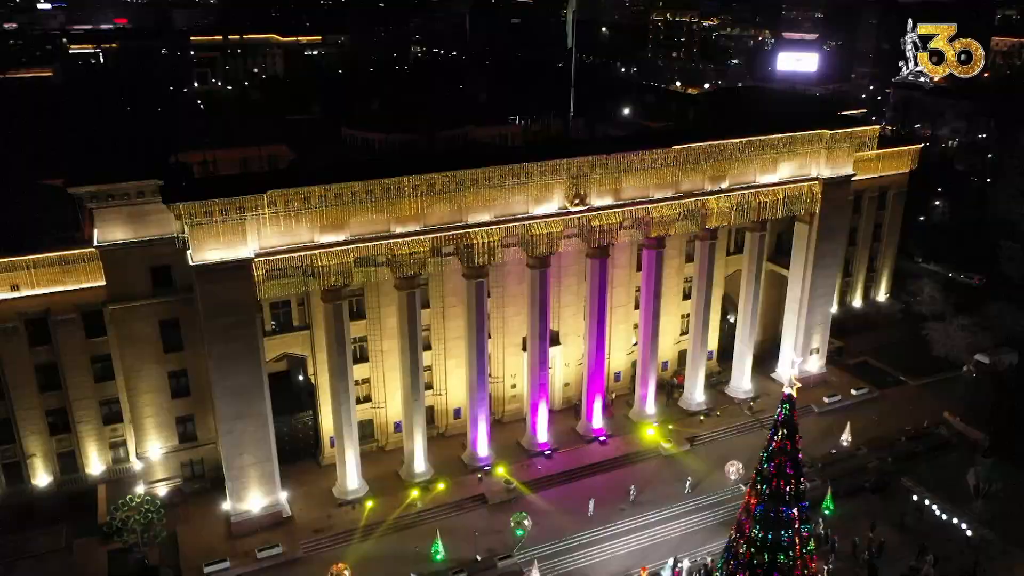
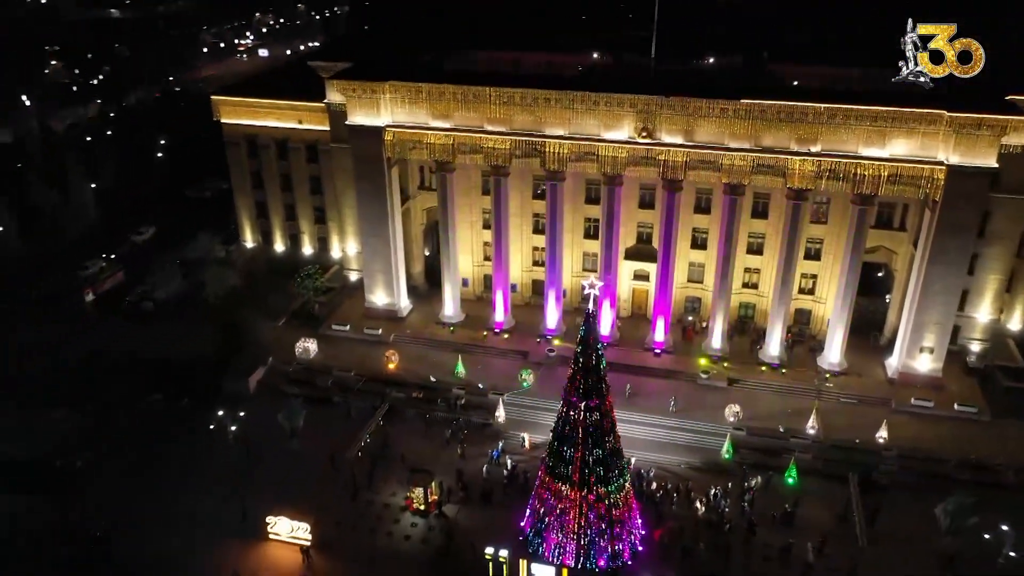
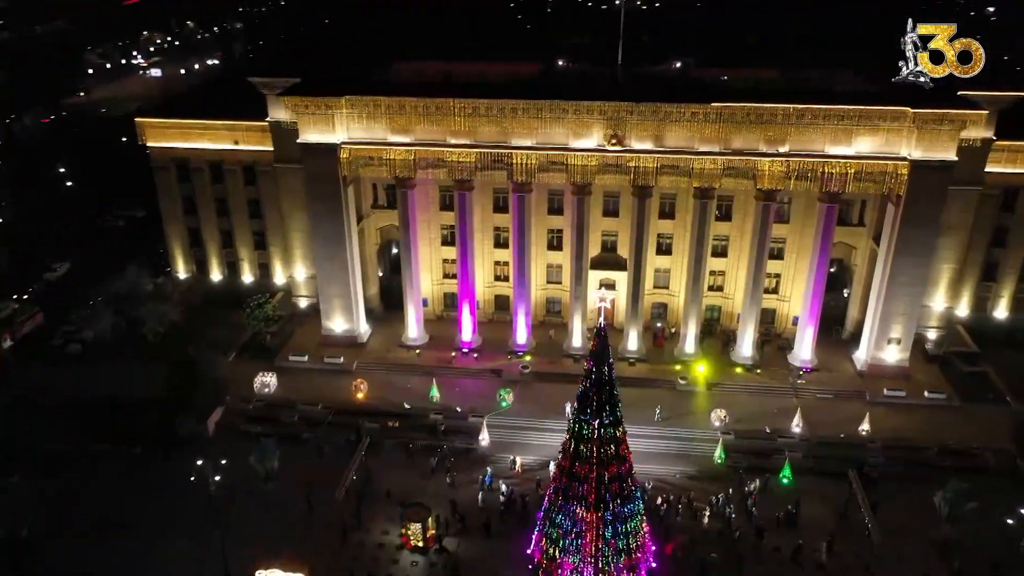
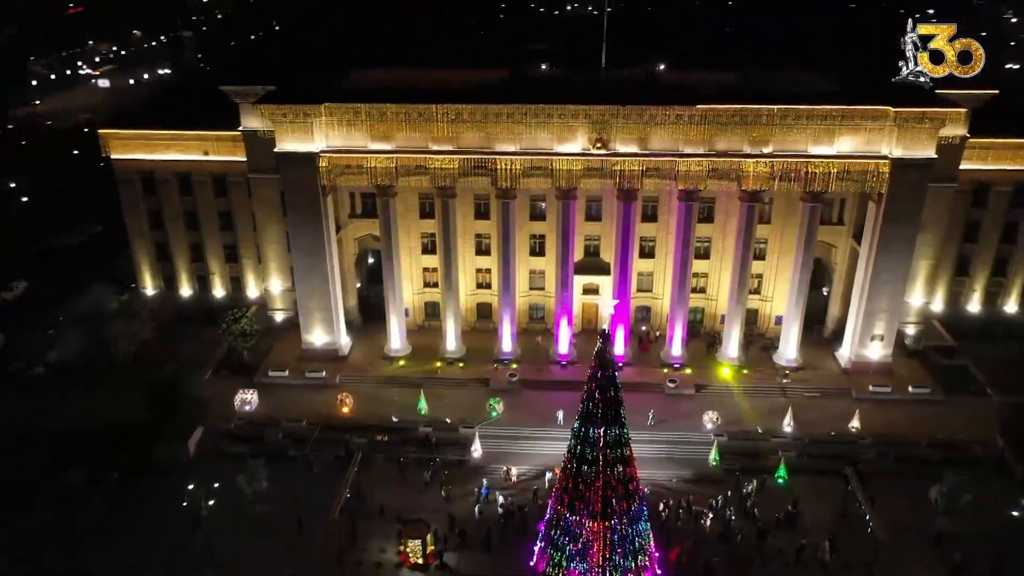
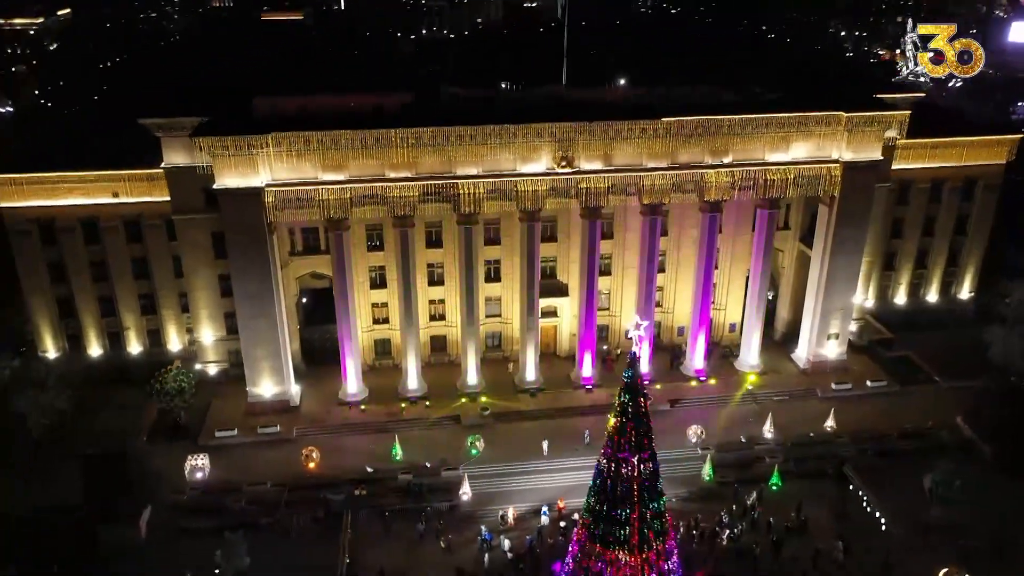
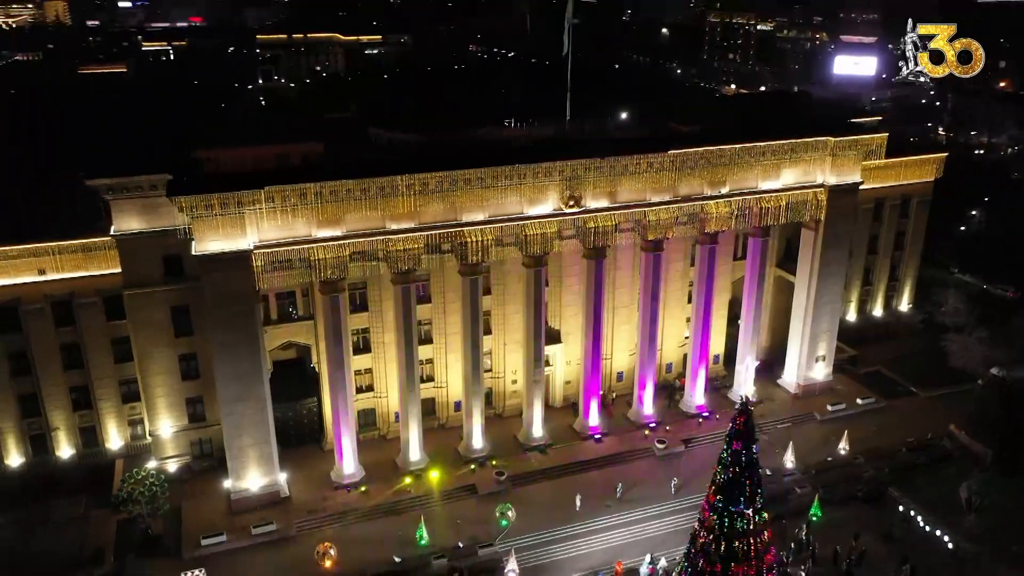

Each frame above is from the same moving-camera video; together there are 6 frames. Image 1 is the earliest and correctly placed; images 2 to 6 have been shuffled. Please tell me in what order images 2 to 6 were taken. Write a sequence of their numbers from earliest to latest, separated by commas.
6, 5, 4, 3, 2
